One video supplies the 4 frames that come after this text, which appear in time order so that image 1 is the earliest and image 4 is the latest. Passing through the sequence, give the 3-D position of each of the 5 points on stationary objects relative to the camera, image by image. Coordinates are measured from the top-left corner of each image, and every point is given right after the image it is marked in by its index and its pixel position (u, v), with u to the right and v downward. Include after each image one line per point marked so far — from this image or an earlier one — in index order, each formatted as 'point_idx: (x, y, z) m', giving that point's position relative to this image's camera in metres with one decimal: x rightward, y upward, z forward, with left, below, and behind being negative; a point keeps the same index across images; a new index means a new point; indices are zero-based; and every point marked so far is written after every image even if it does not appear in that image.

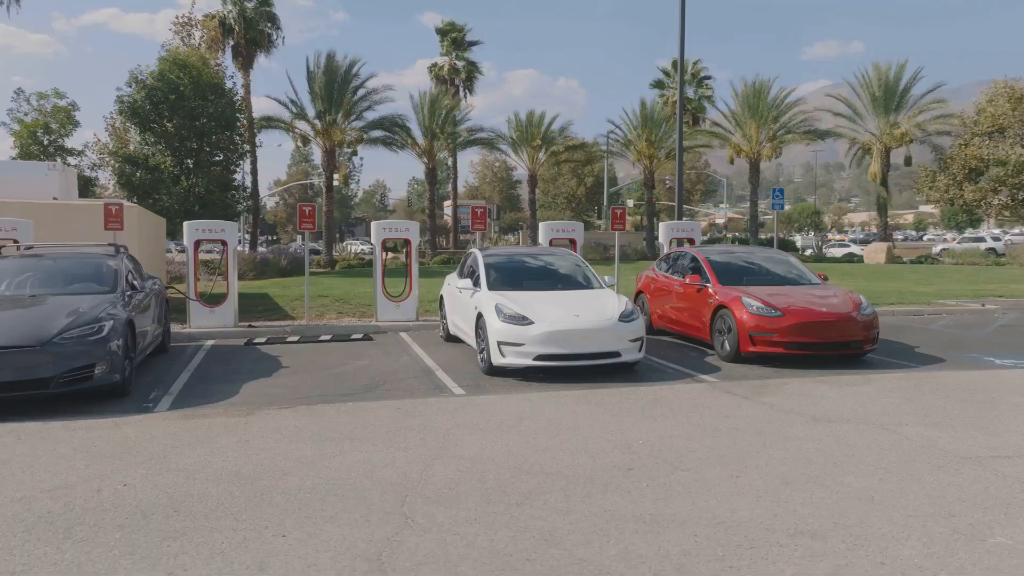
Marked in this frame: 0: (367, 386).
0: (-1.6, -1.1, +8.6) m
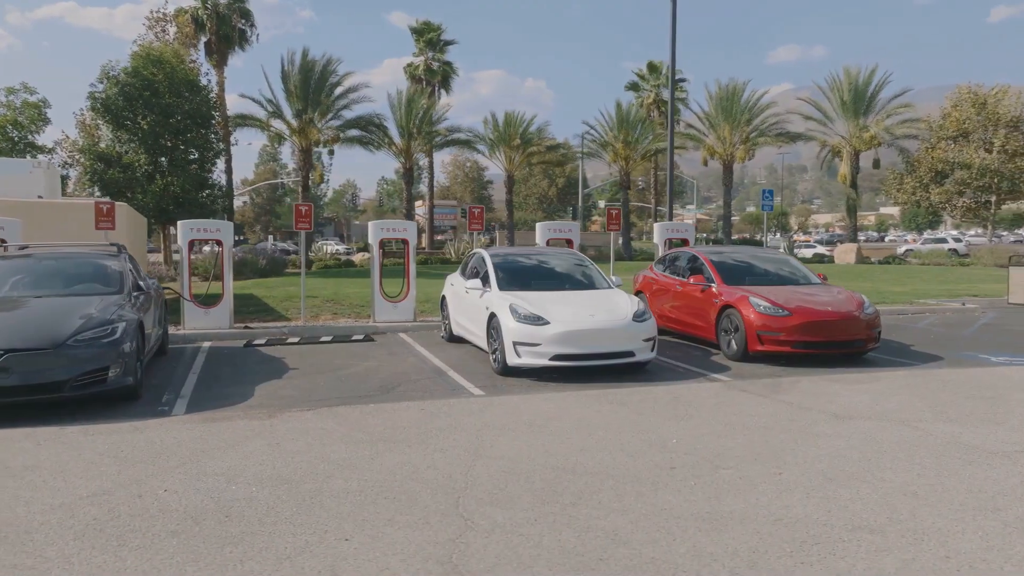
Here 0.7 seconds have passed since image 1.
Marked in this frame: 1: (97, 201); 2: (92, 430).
0: (-1.4, -1.1, +8.5) m
1: (-6.8, +1.4, +12.4) m
2: (-3.6, -1.2, +6.5) m
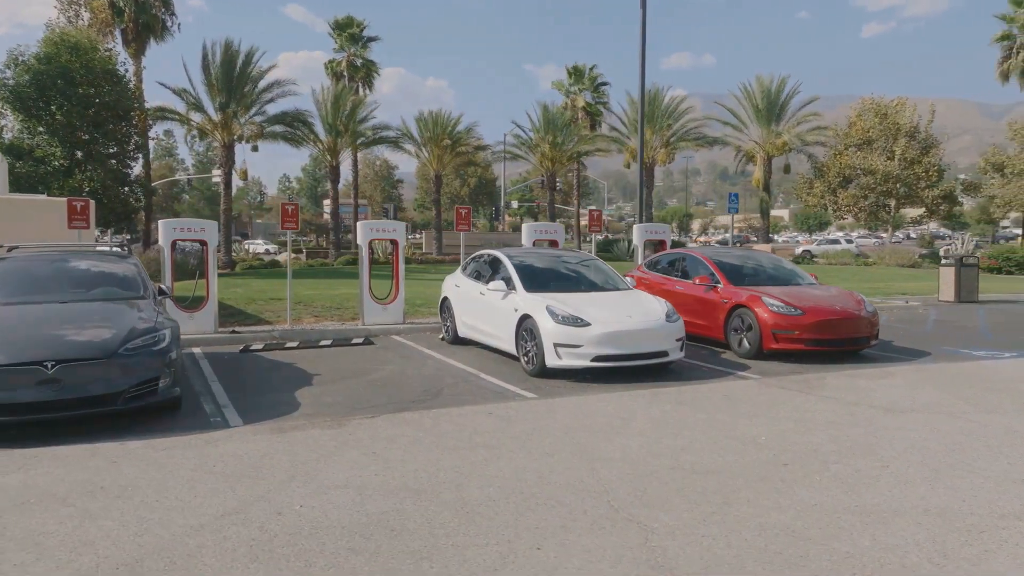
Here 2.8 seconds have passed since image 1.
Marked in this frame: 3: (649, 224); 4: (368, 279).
0: (-0.9, -1.1, +8.3) m
1: (-6.7, +1.4, +11.5) m
2: (-2.8, -1.3, +6.1) m
3: (+2.9, +1.4, +15.9) m
4: (-2.6, +0.2, +13.6) m
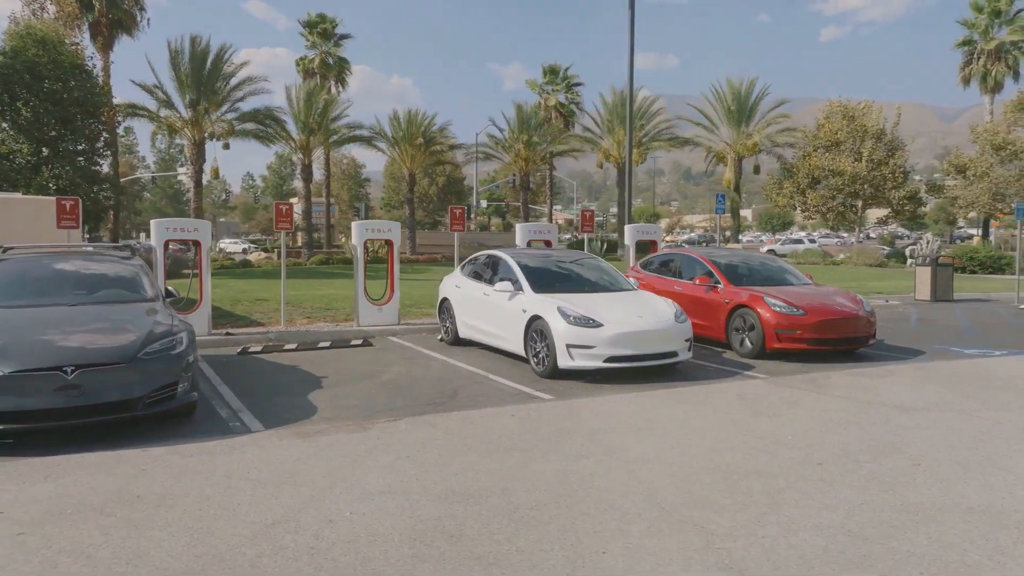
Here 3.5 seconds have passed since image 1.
0: (-0.8, -1.2, +8.3) m
1: (-6.7, +1.3, +11.2) m
2: (-2.6, -1.3, +5.9) m
3: (+2.7, +1.4, +16.0) m
4: (-2.7, +0.2, +13.5) m
